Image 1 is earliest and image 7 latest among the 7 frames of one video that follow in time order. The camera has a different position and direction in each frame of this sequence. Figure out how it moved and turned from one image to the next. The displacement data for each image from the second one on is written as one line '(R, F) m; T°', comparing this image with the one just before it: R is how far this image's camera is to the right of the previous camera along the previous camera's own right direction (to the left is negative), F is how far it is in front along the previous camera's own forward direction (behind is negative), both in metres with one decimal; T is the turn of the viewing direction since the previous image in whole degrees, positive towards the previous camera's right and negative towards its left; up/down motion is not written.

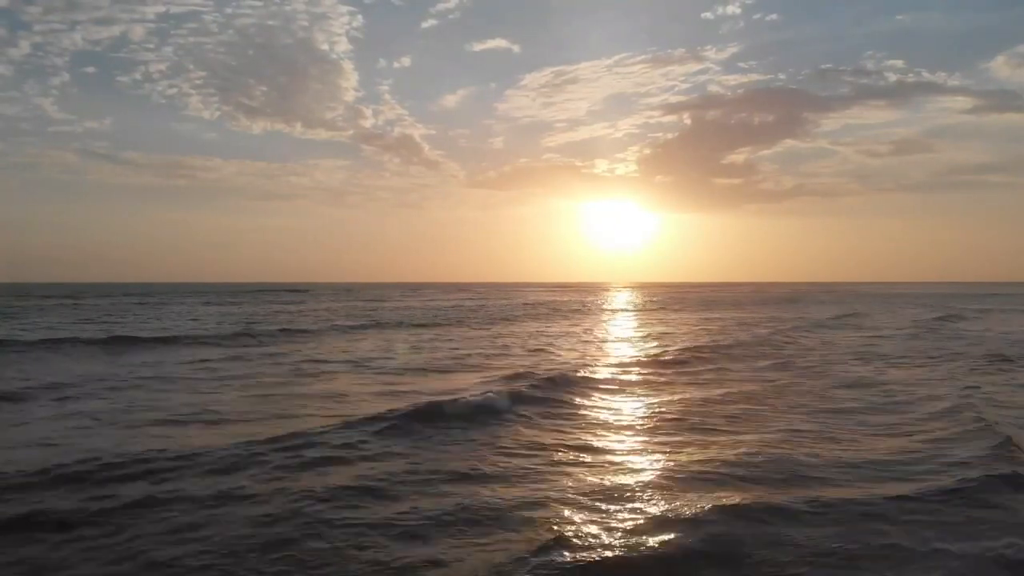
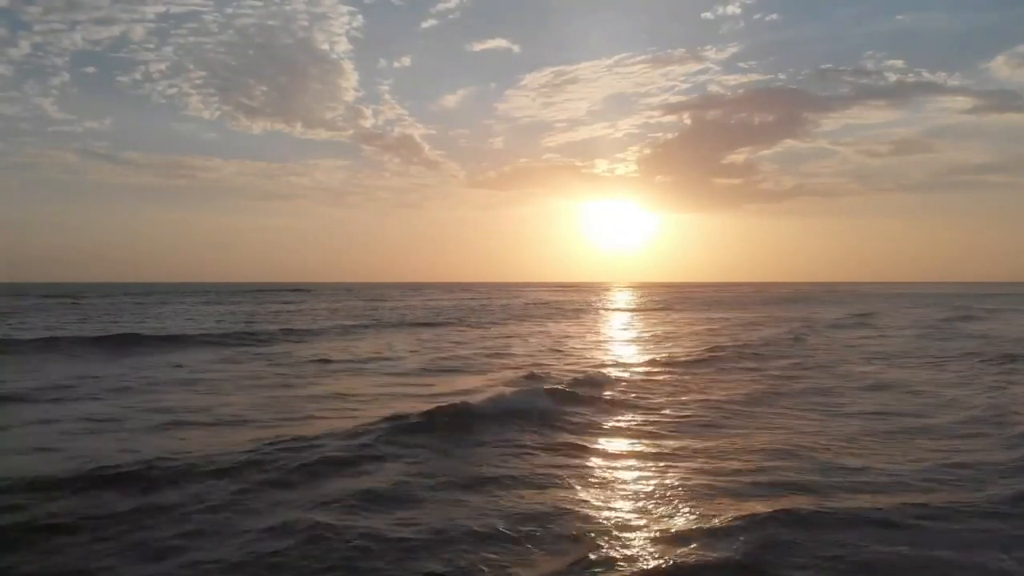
(+0.5, +3.3) m; 0°
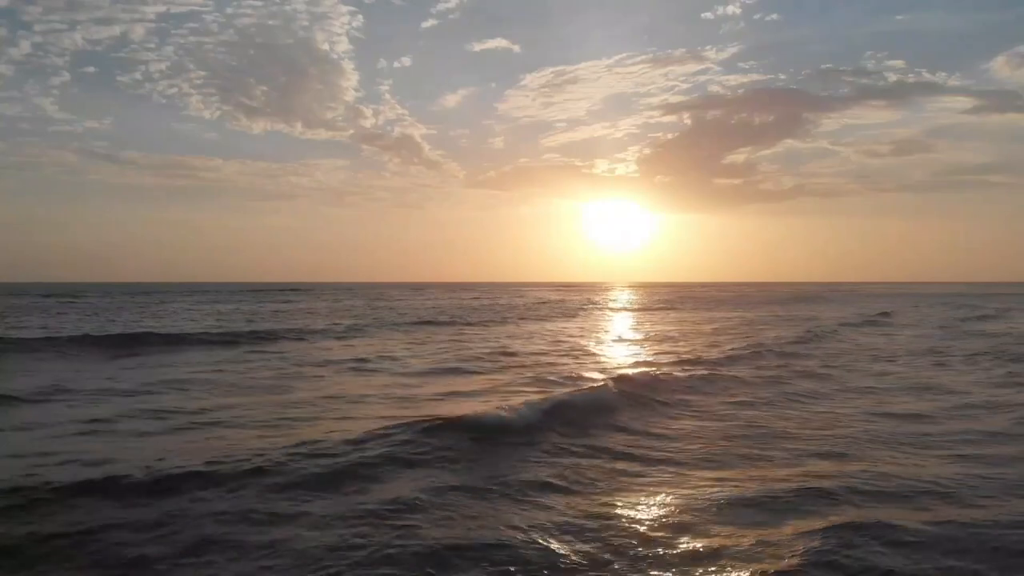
(-0.4, -2.2) m; 0°
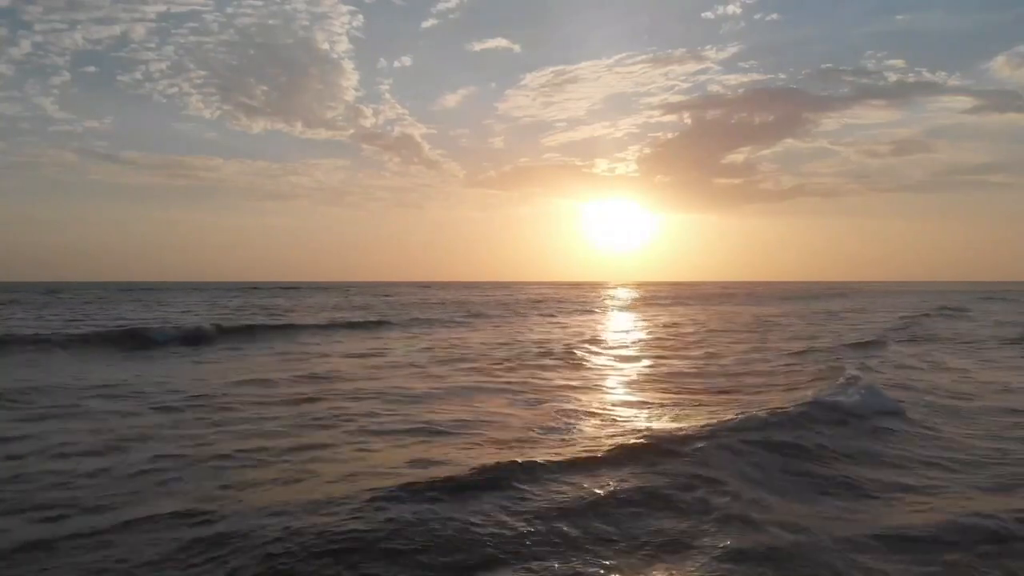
(-0.1, +0.3) m; 0°
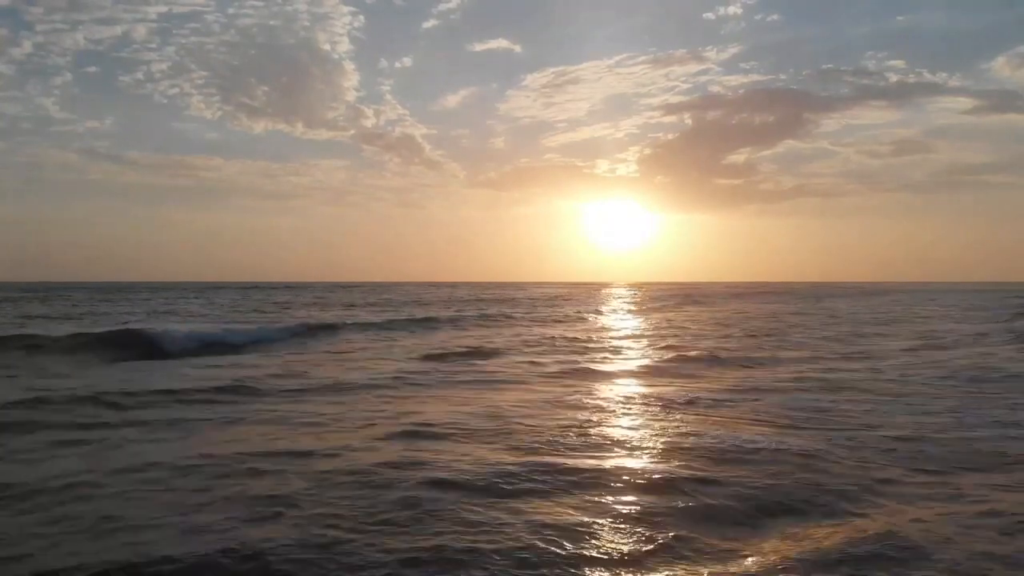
(-0.4, +0.5) m; 0°
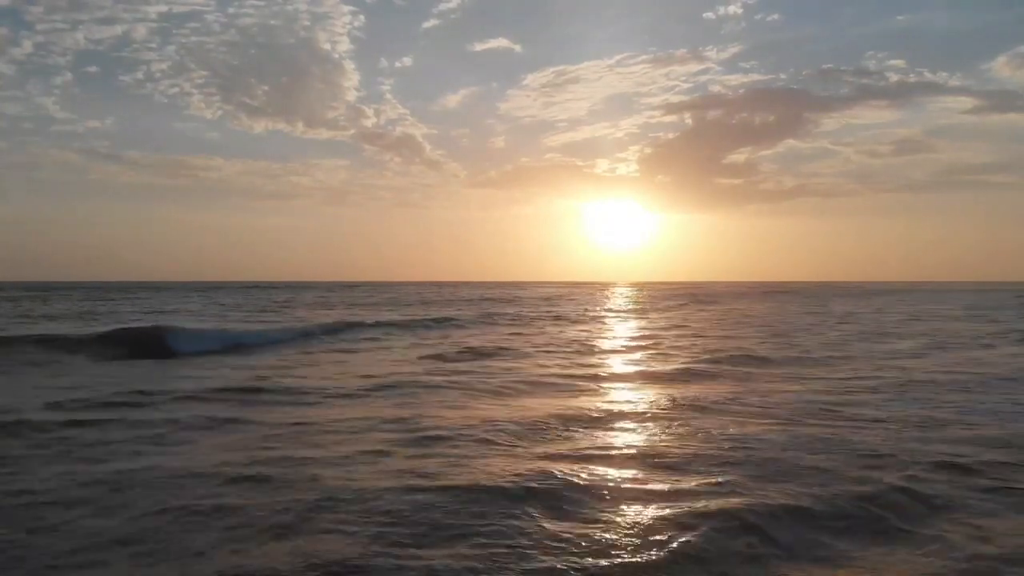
(+1.0, +0.8) m; 0°
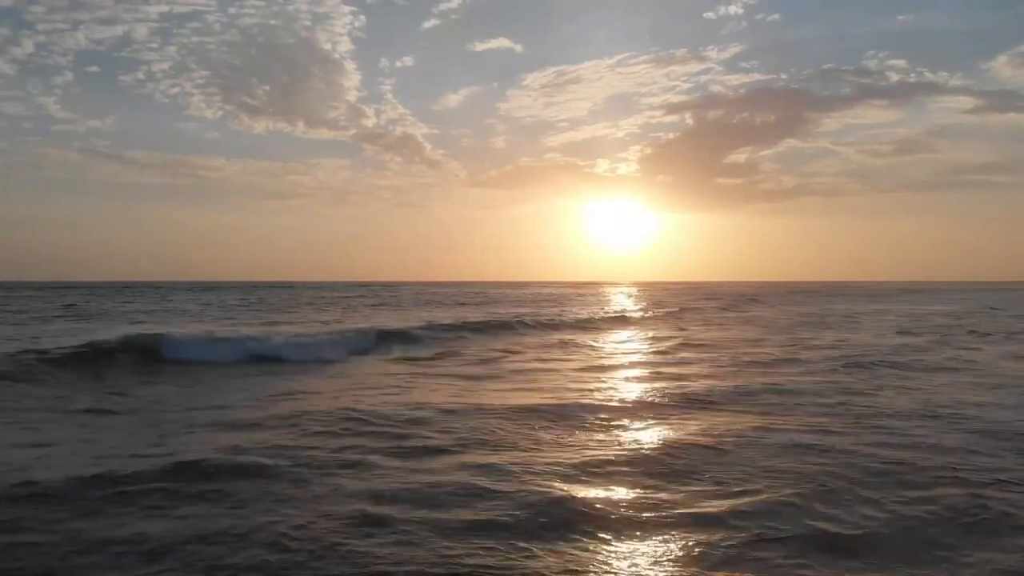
(-0.1, +2.4) m; 0°
